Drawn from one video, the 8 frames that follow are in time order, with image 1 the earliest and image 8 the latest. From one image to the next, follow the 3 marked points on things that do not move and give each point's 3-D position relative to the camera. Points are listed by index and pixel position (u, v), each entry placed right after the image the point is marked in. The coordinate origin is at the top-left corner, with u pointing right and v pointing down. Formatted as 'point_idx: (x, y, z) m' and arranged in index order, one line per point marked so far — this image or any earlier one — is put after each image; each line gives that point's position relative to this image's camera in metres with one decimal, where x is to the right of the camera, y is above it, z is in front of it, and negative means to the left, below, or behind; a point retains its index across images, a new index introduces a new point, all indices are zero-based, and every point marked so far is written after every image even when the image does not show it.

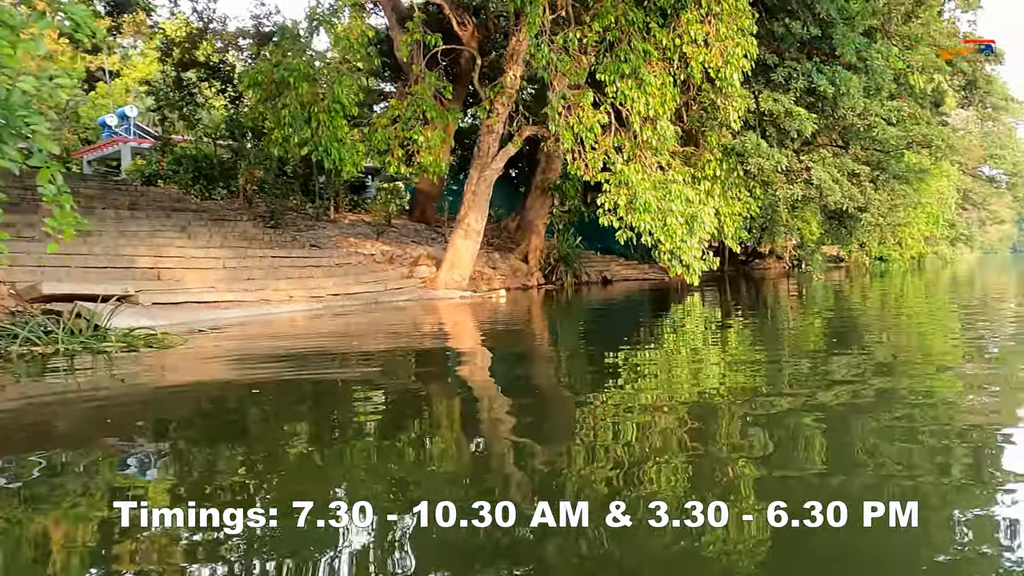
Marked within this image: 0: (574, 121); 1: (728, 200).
0: (+0.9, +2.4, +11.2) m
1: (+3.5, +1.5, +12.6) m
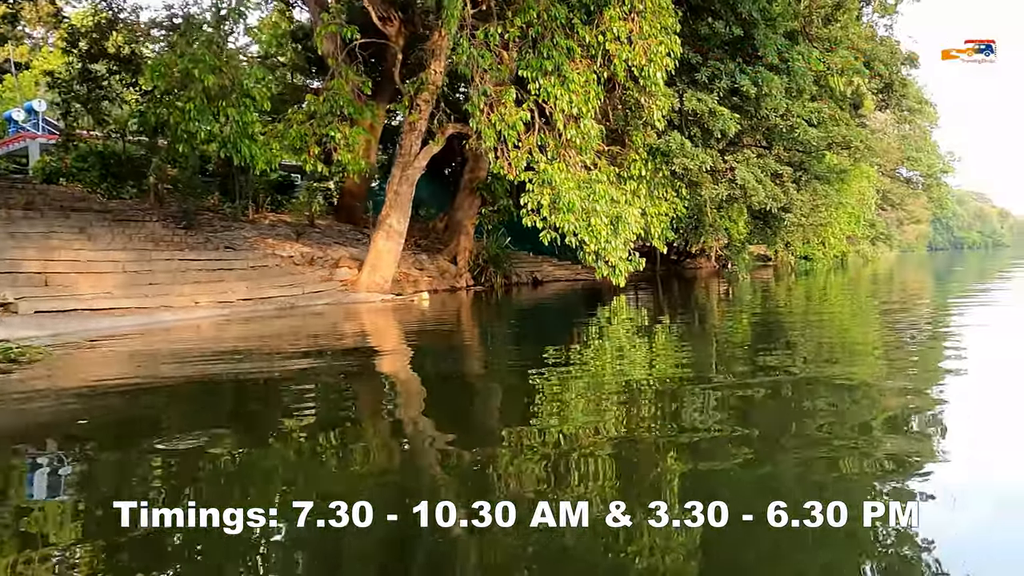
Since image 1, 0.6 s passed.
0: (-0.3, +2.4, +10.9) m
1: (+2.3, +1.4, +12.5) m
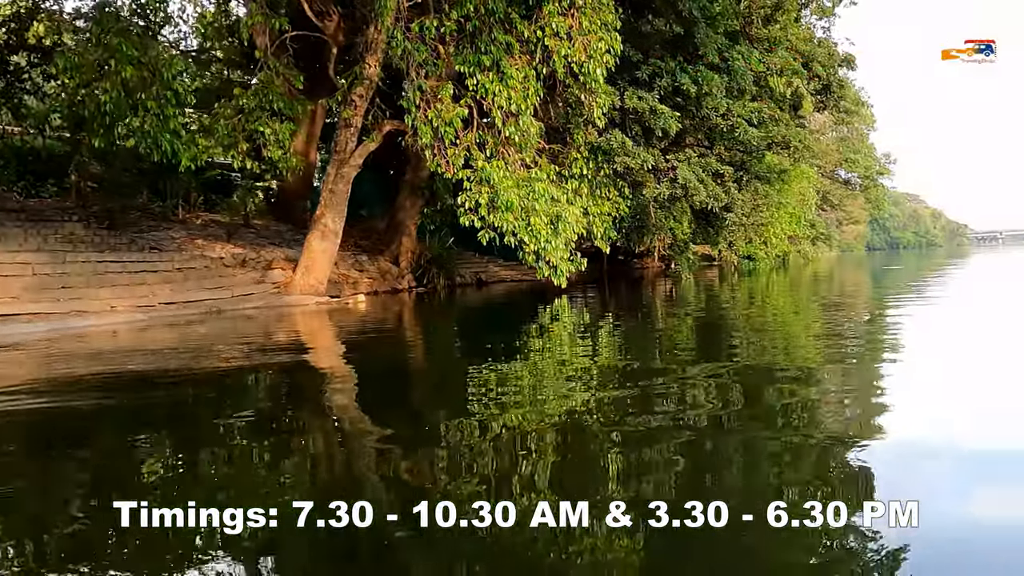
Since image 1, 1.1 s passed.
0: (-1.1, +2.4, +10.5) m
1: (+1.3, +1.4, +12.3) m
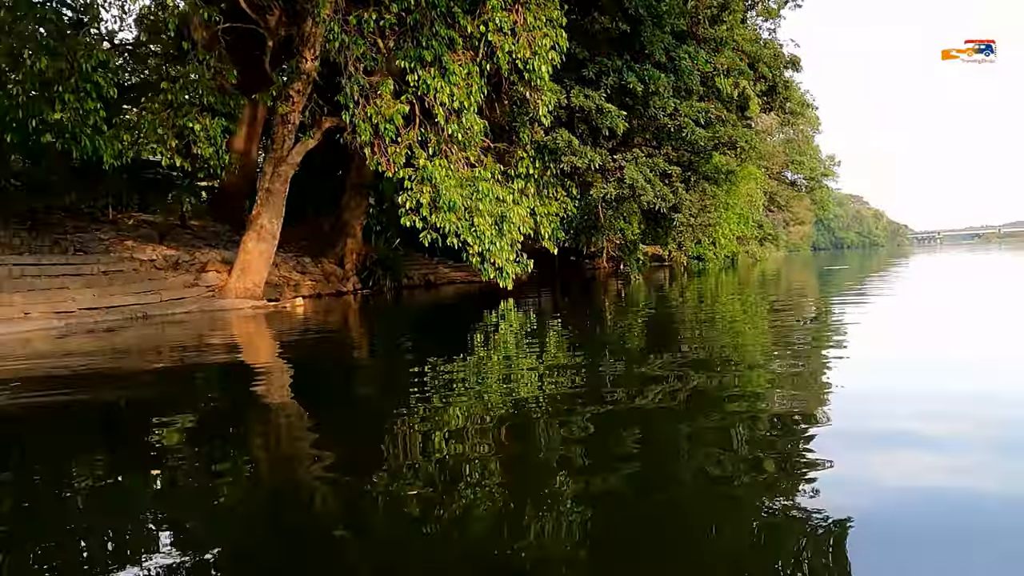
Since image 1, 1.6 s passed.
0: (-1.9, +2.4, +10.2) m
1: (+0.5, +1.4, +12.1) m
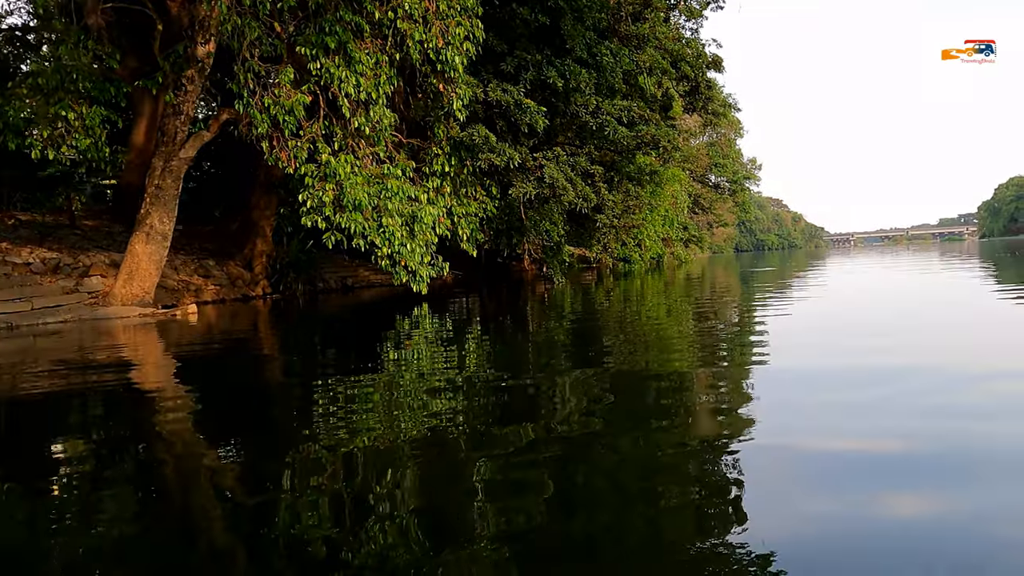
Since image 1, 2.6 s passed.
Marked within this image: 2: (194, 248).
0: (-3.0, +2.3, +9.4) m
1: (-0.8, +1.3, +11.5) m
2: (-7.4, +0.9, +17.6) m
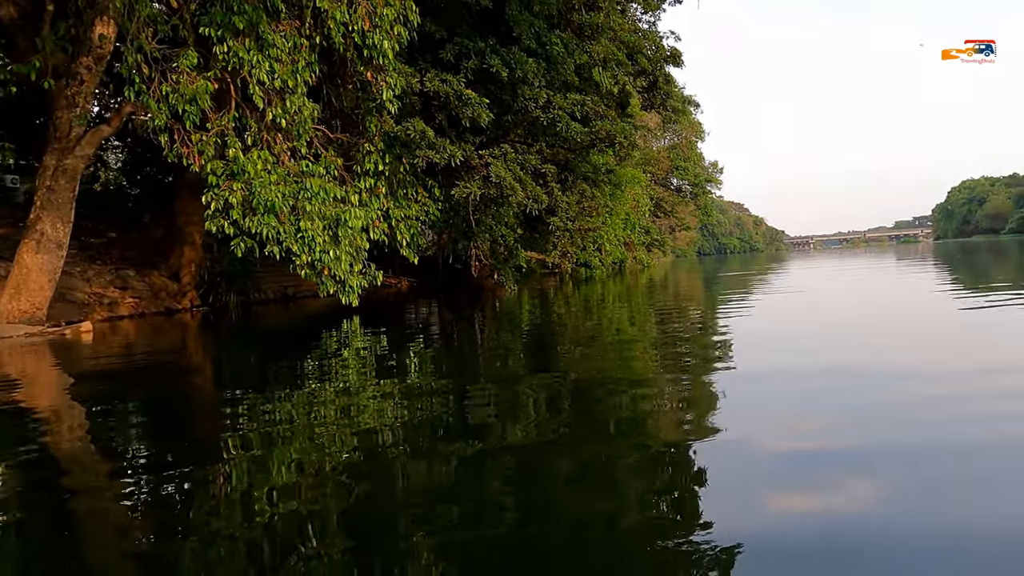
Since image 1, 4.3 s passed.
0: (-3.7, +2.1, +8.2) m
1: (-1.6, +1.2, +10.4) m
2: (-8.5, +0.7, +16.2) m
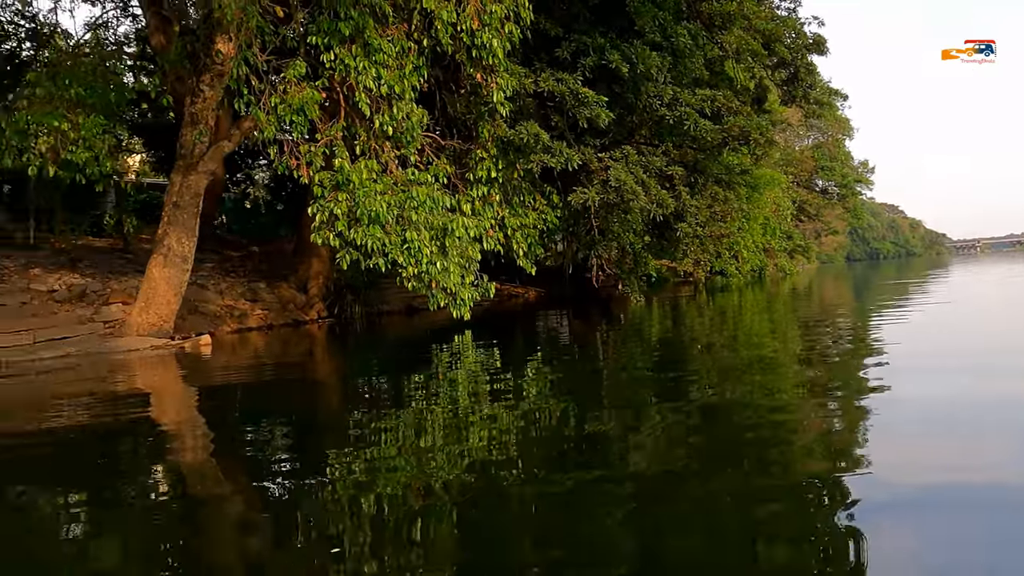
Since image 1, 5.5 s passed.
0: (-2.4, +2.0, +8.1) m
1: (0.0, +1.0, +10.0) m
2: (-5.8, +0.4, +16.9) m
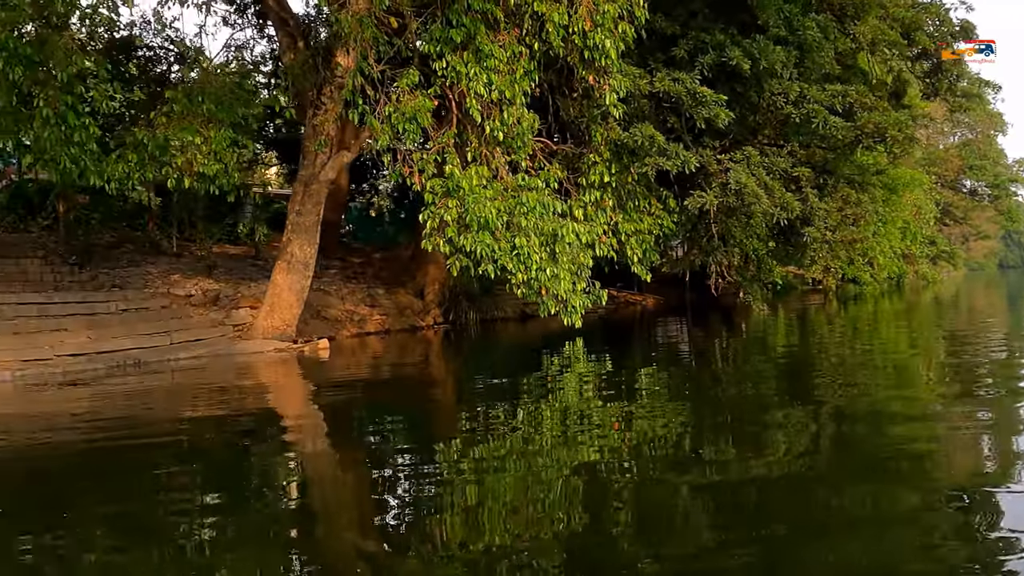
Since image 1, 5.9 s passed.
0: (-1.2, +1.9, +8.3) m
1: (+1.4, +0.9, +9.7) m
2: (-3.2, +0.3, +17.4) m
